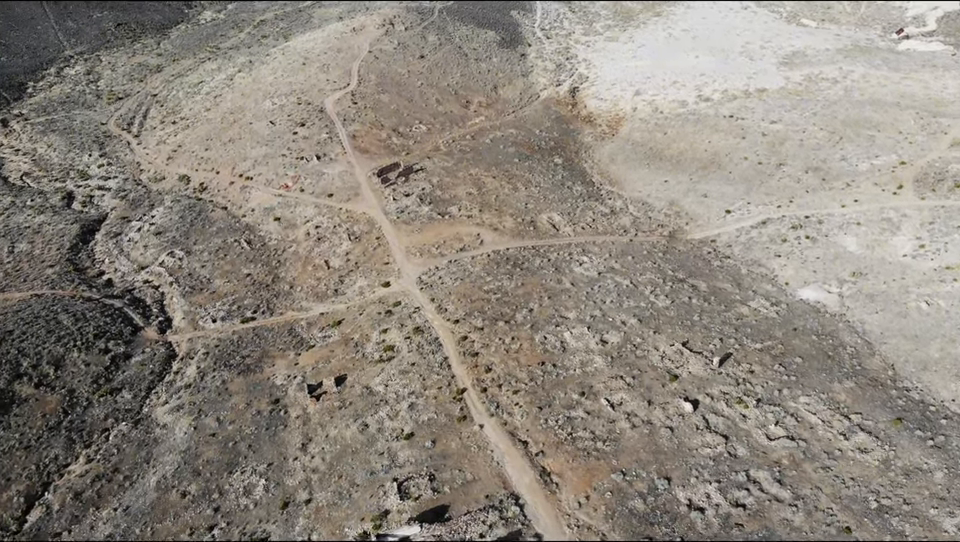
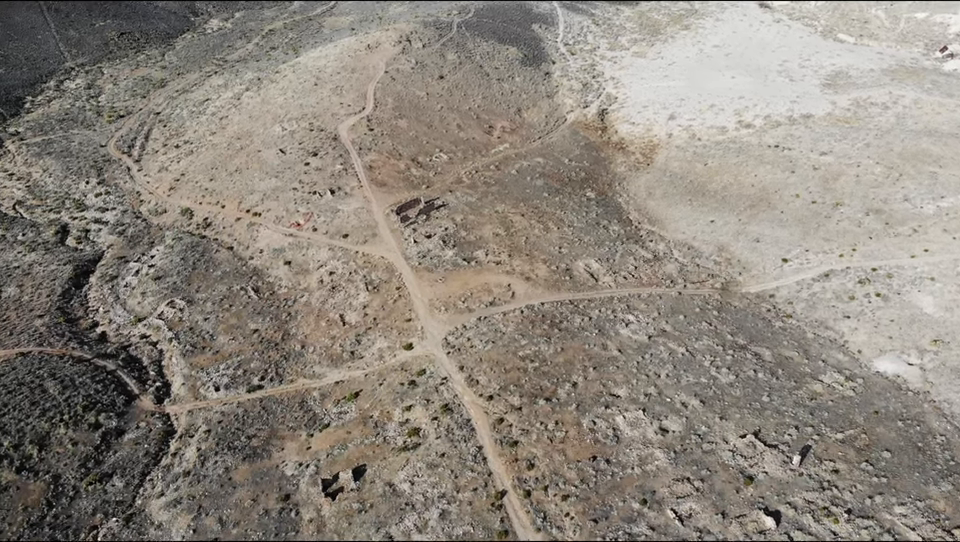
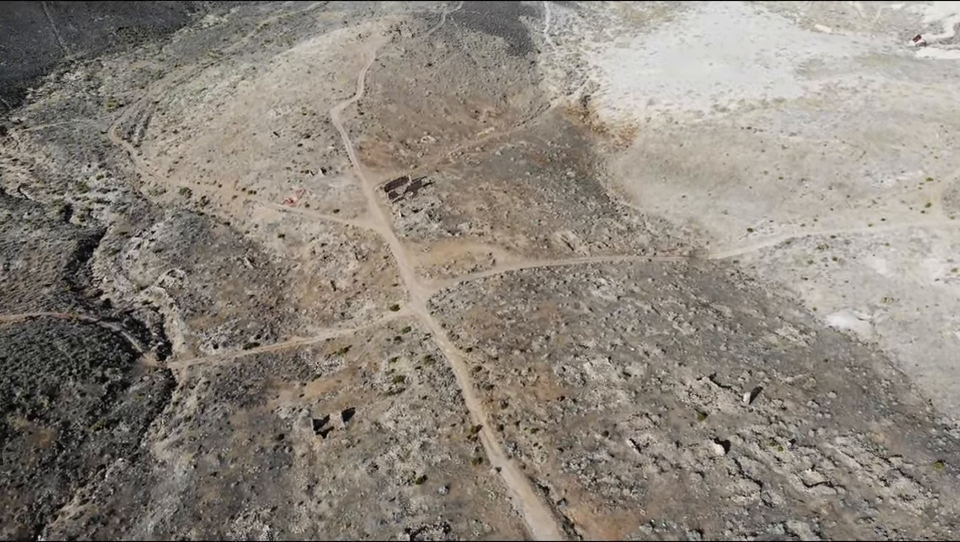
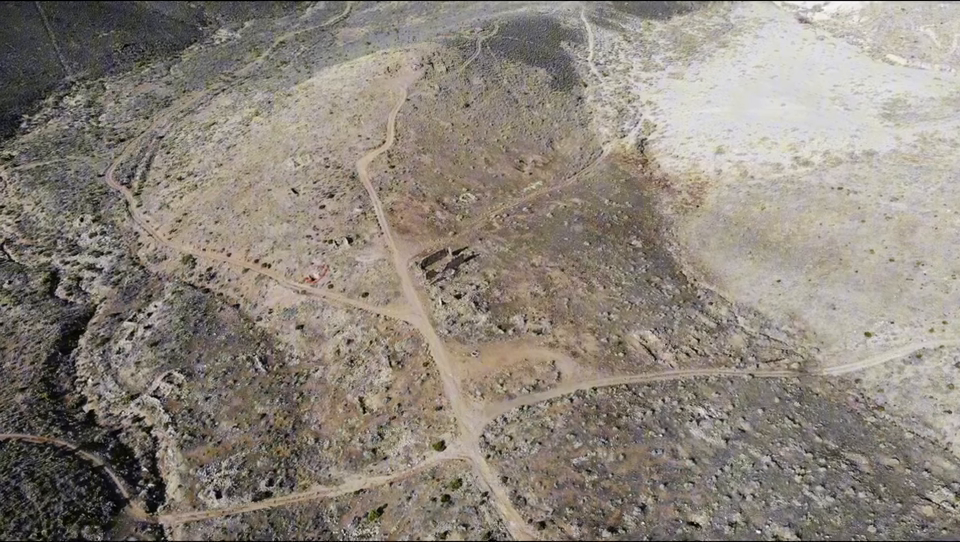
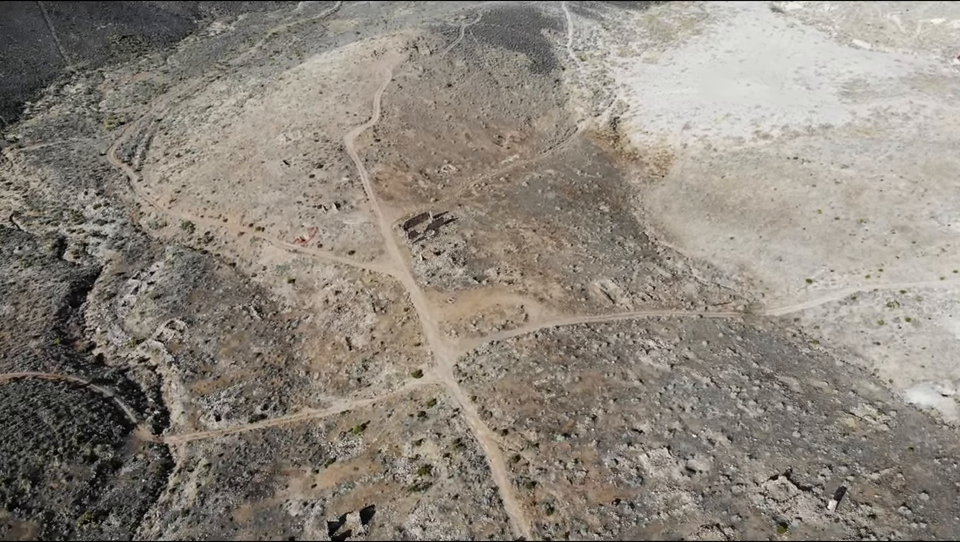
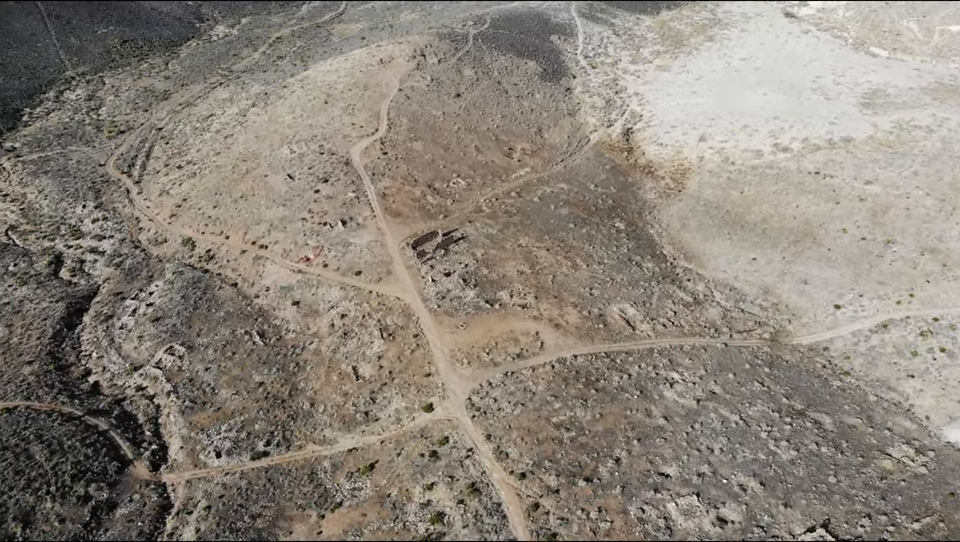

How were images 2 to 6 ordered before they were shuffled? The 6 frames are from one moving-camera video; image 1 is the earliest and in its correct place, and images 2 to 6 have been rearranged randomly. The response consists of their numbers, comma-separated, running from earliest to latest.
3, 2, 5, 6, 4
